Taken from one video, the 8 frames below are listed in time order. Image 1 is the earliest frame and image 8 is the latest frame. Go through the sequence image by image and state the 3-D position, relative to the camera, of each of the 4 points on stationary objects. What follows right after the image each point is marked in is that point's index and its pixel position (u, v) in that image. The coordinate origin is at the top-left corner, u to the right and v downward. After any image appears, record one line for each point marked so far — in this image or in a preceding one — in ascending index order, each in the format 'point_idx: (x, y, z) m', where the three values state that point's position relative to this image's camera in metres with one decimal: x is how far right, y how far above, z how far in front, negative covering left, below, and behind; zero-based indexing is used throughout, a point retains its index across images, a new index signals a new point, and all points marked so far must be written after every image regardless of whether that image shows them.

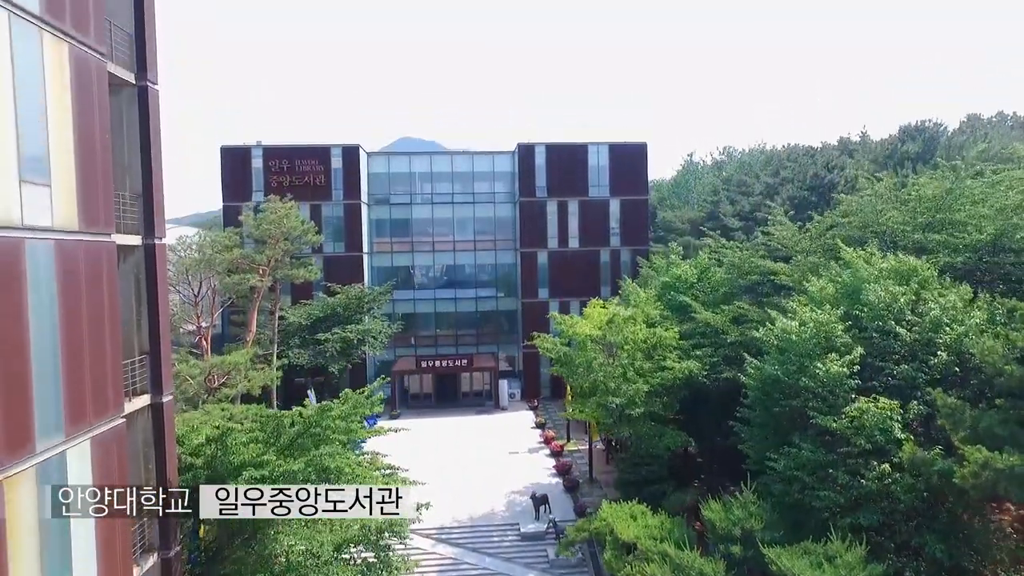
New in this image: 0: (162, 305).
0: (-6.4, -0.3, +11.5) m
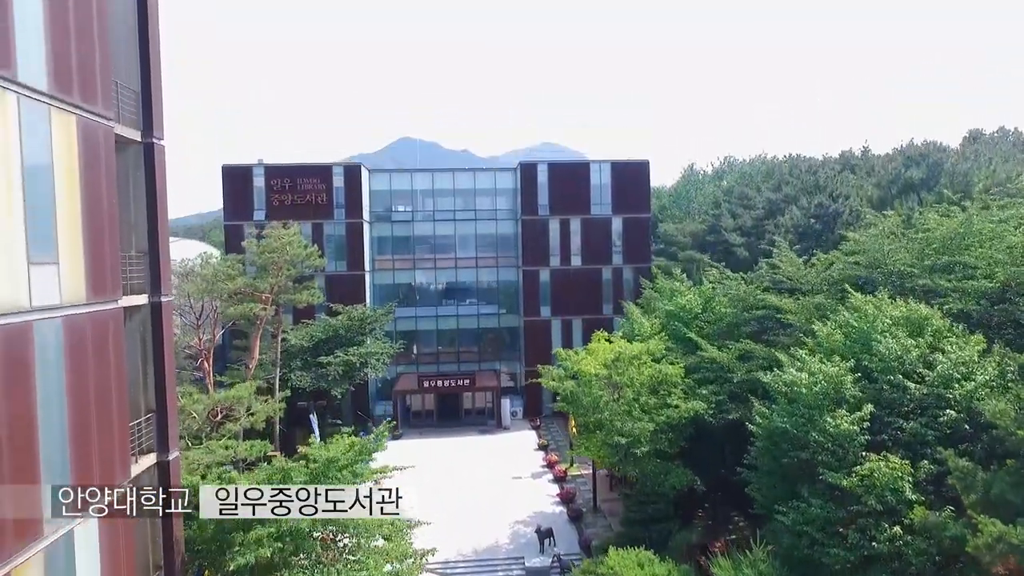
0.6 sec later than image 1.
0: (-6.2, -1.3, +11.4) m
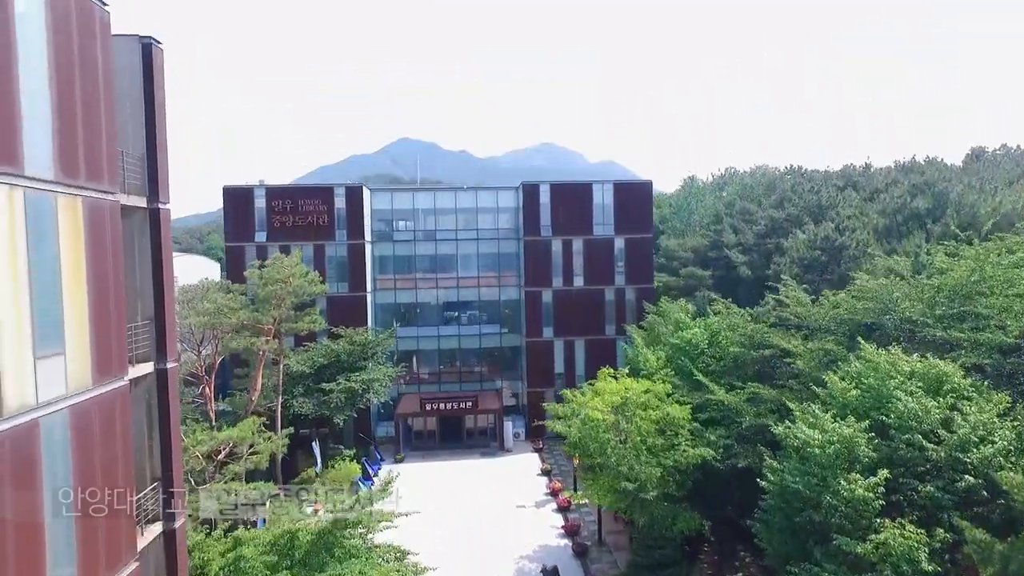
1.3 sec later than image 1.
0: (-6.0, -2.5, +11.2) m
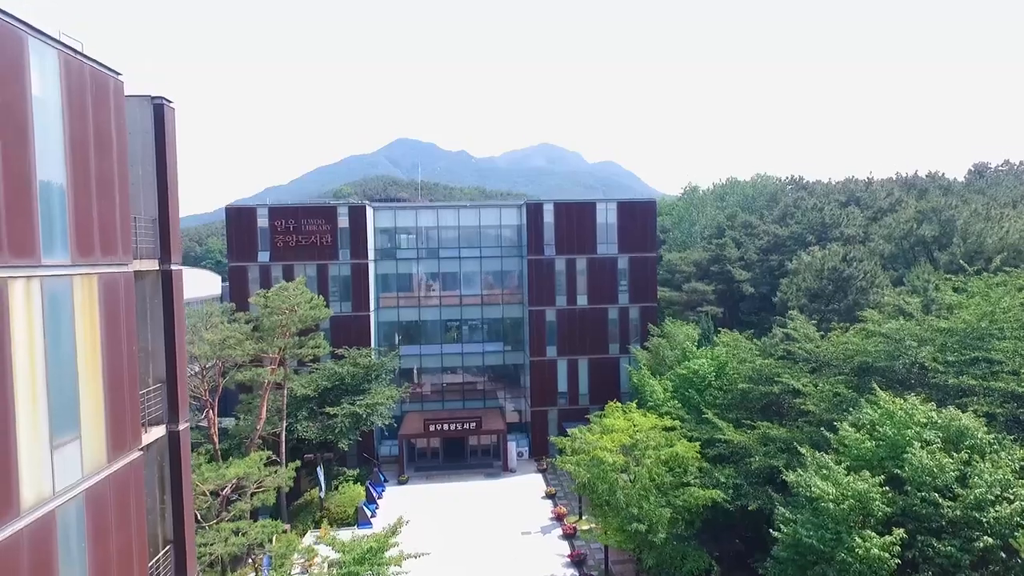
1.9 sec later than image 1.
0: (-5.8, -3.5, +11.2) m
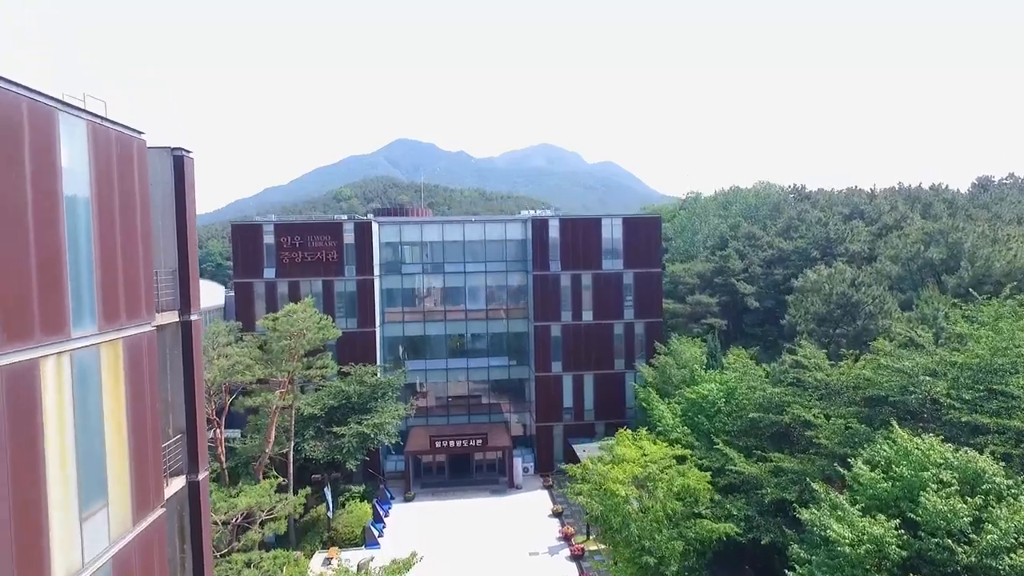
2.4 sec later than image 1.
0: (-5.5, -4.4, +11.2) m
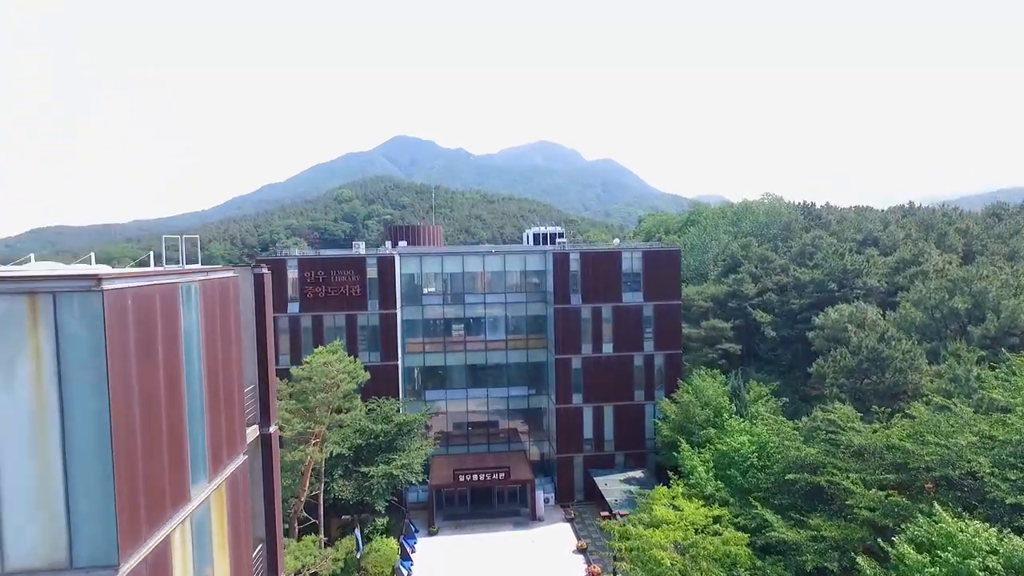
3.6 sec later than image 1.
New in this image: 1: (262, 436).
0: (-4.2, -6.4, +11.5) m
1: (-4.4, -2.6, +11.1) m
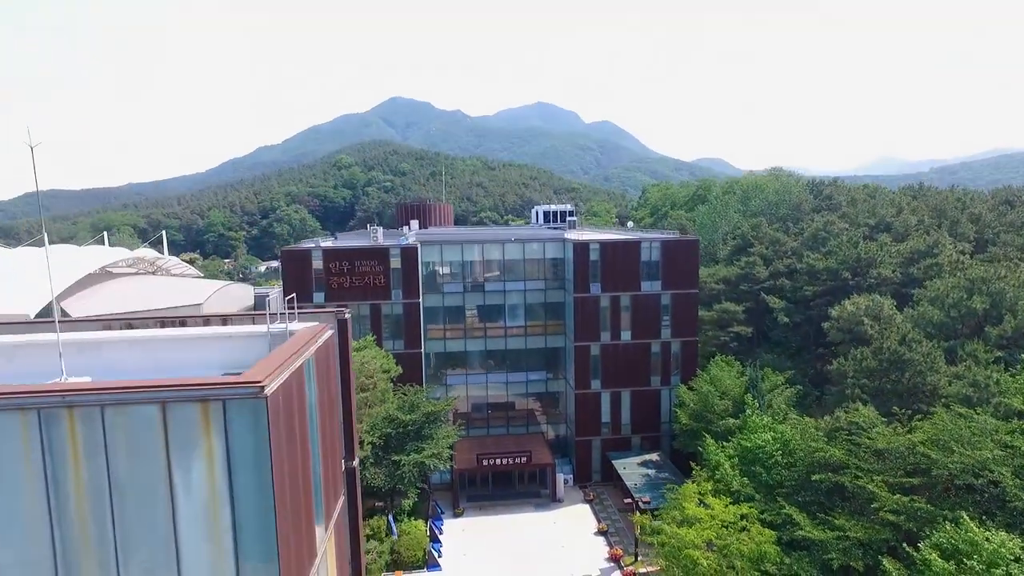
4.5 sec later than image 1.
0: (-2.9, -7.1, +12.5) m
1: (-3.1, -3.3, +11.8) m
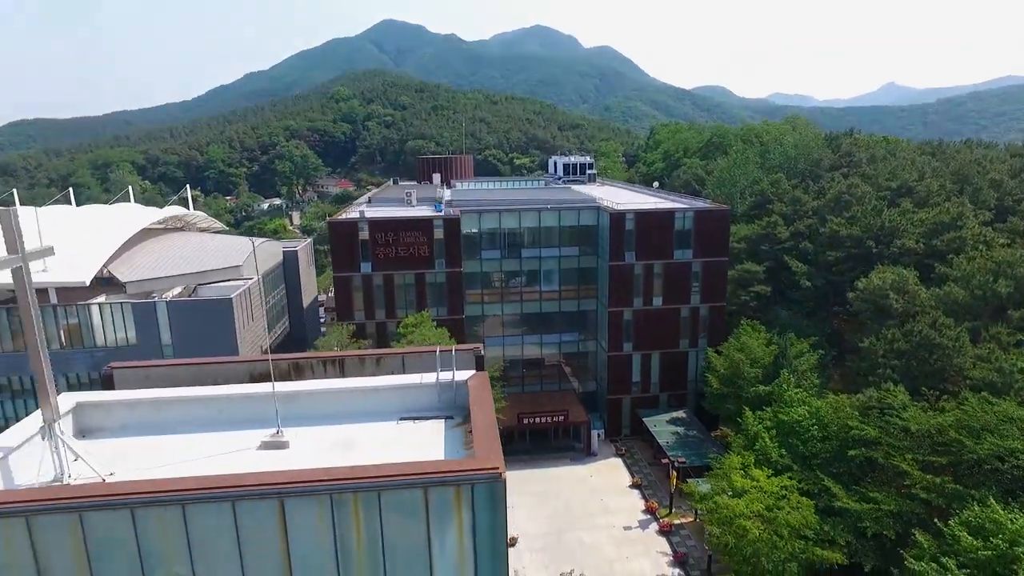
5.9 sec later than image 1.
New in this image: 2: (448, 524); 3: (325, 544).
0: (-0.5, -7.8, +14.8) m
1: (-0.7, -4.1, +13.7) m
2: (-0.9, -3.1, +8.4) m
3: (-2.7, -3.4, +8.5) m
